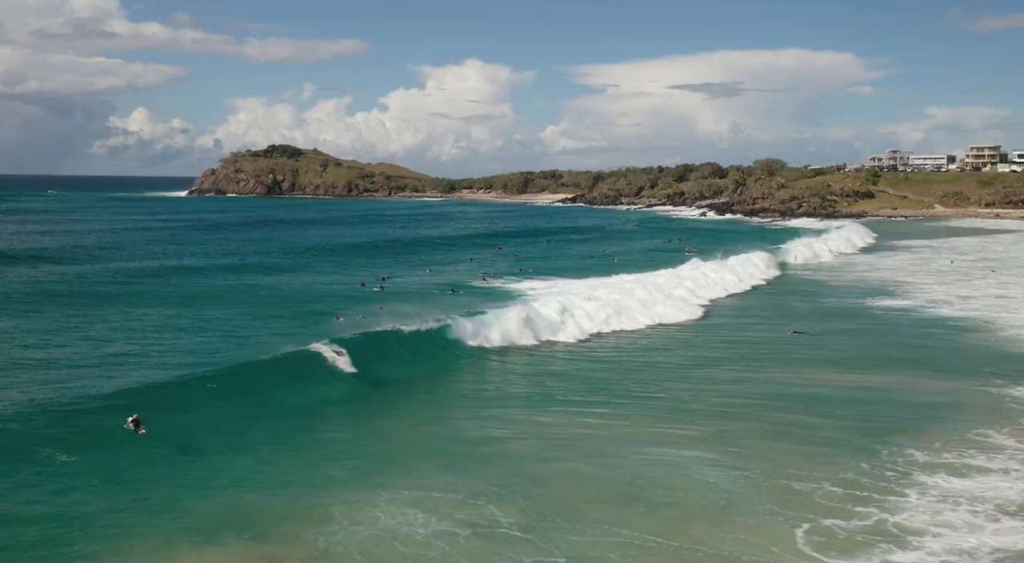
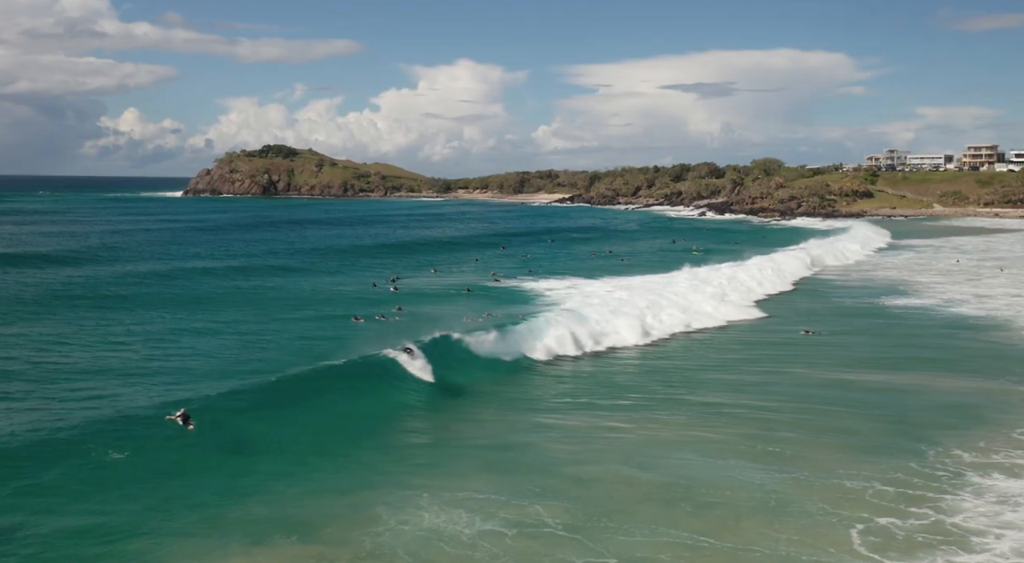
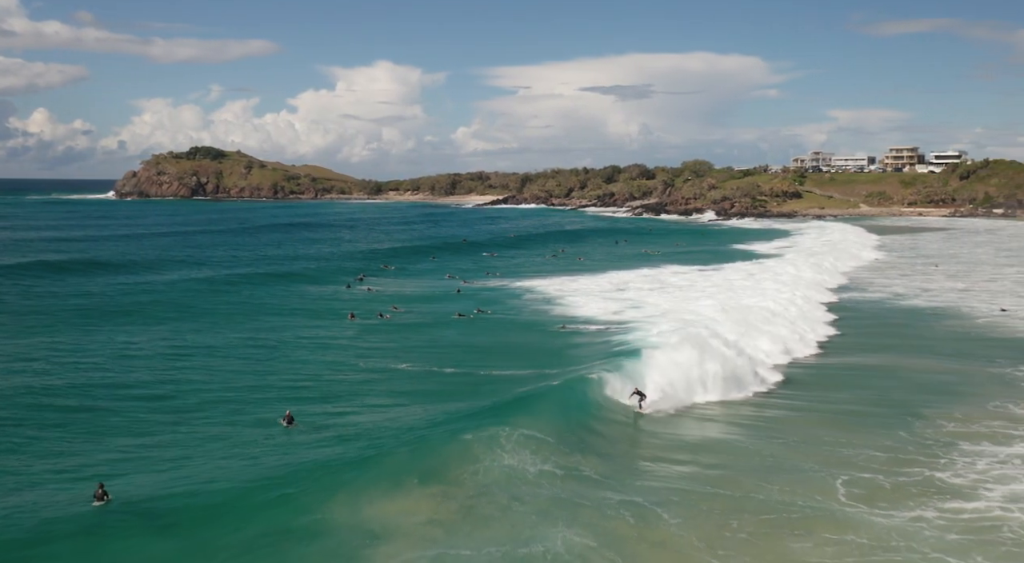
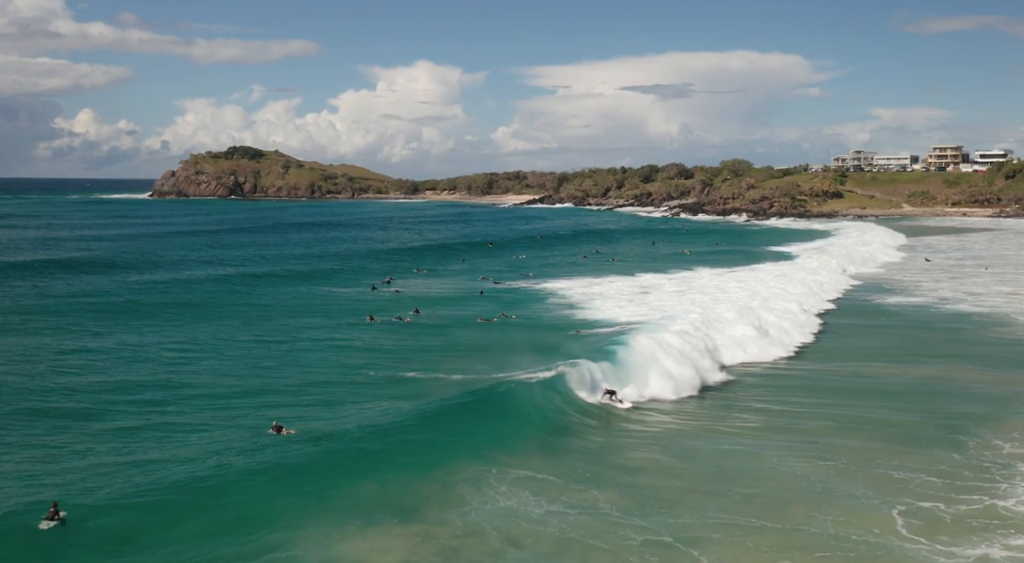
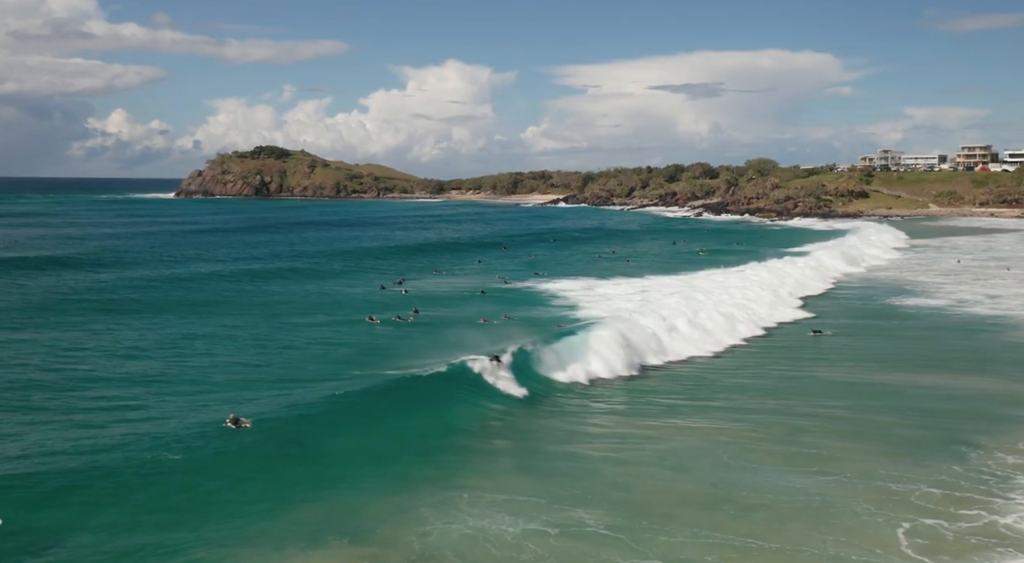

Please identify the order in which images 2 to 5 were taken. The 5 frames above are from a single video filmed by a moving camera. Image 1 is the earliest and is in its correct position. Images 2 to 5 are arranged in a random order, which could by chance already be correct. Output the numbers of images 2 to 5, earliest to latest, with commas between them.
2, 5, 4, 3
